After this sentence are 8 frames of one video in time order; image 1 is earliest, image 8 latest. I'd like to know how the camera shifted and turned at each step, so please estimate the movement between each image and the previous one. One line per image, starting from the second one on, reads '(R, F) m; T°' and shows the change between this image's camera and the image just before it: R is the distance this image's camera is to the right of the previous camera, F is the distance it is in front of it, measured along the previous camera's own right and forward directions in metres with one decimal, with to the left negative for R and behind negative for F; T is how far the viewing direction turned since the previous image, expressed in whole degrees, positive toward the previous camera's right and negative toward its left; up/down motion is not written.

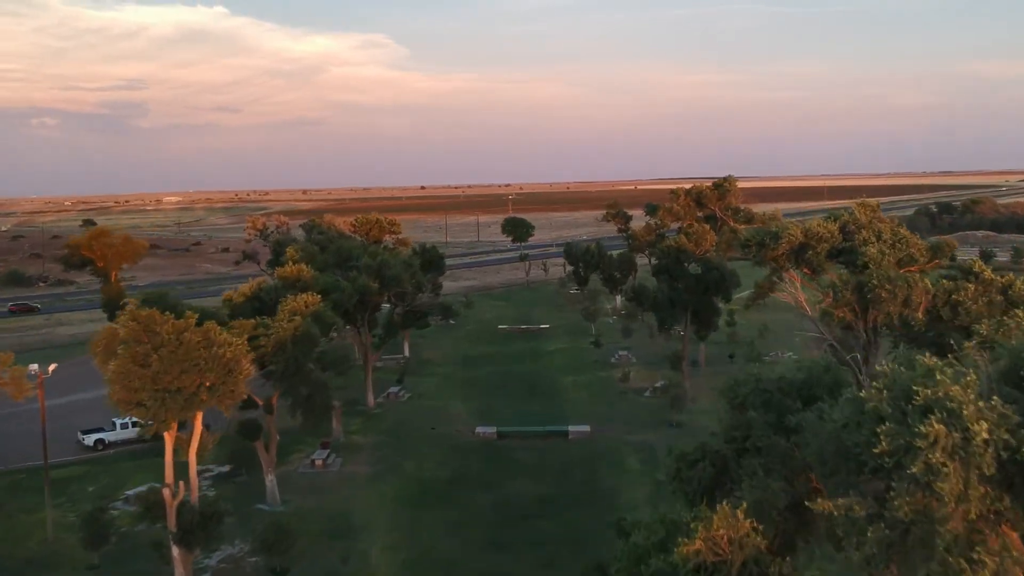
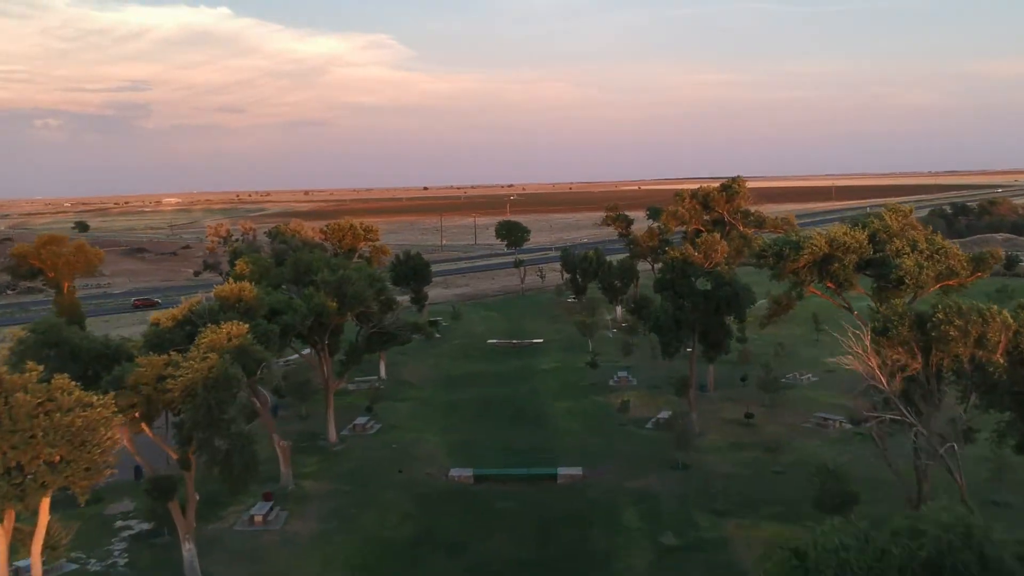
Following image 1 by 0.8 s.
(+0.7, +4.1) m; 0°
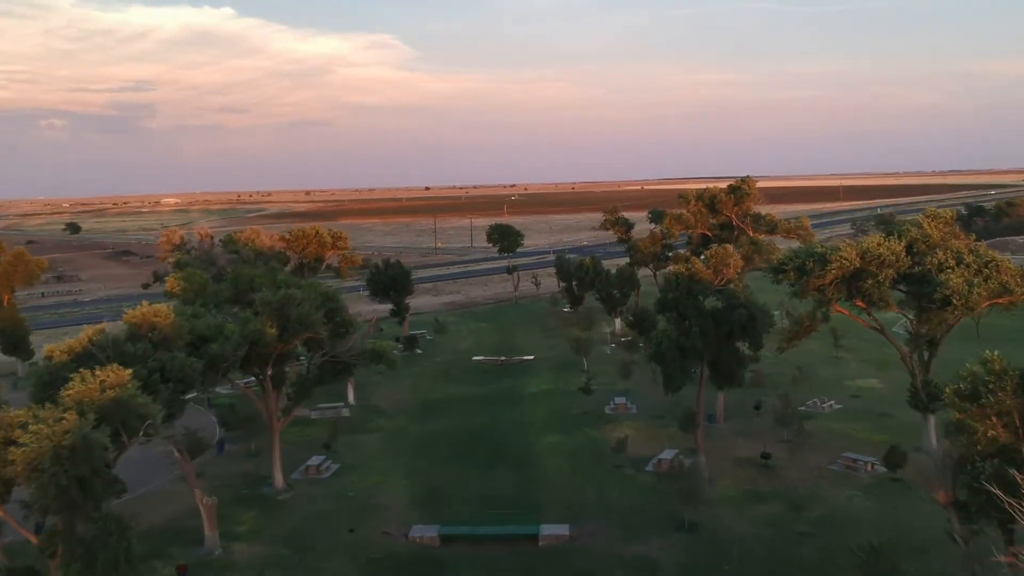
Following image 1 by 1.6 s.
(+0.7, +4.2) m; 0°
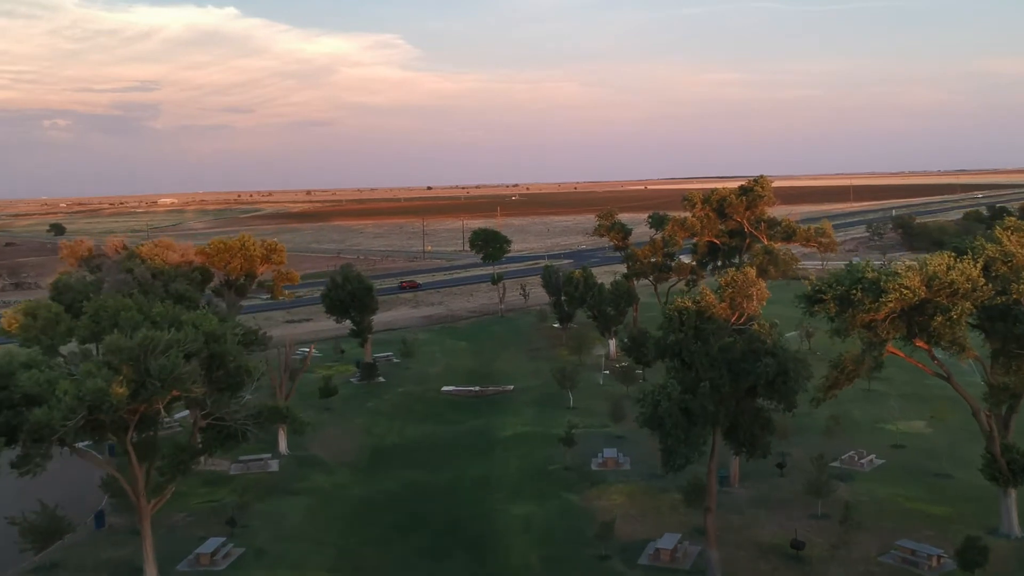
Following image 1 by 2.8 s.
(+1.1, +6.1) m; 0°
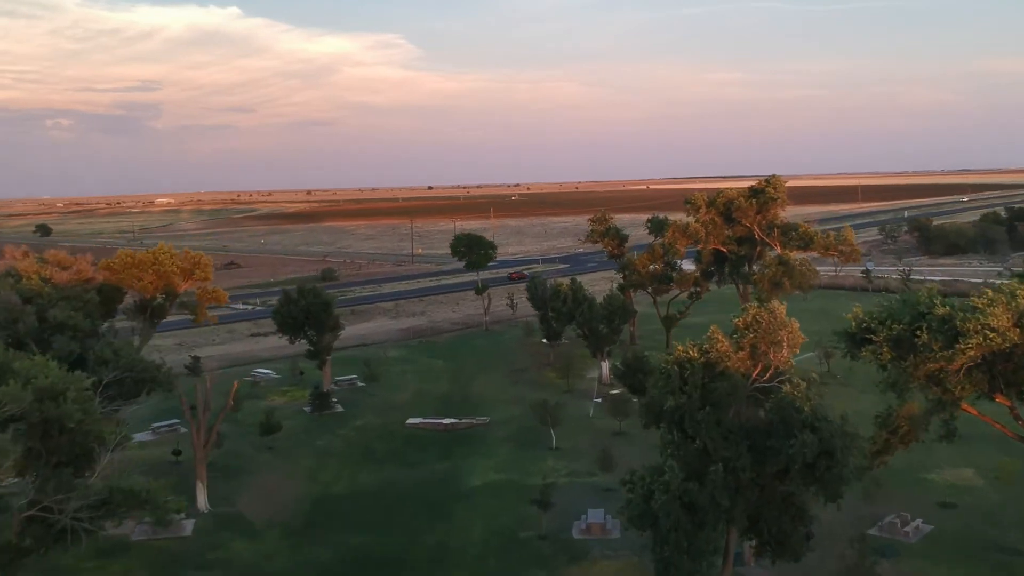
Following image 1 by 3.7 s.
(+0.9, +4.8) m; 0°
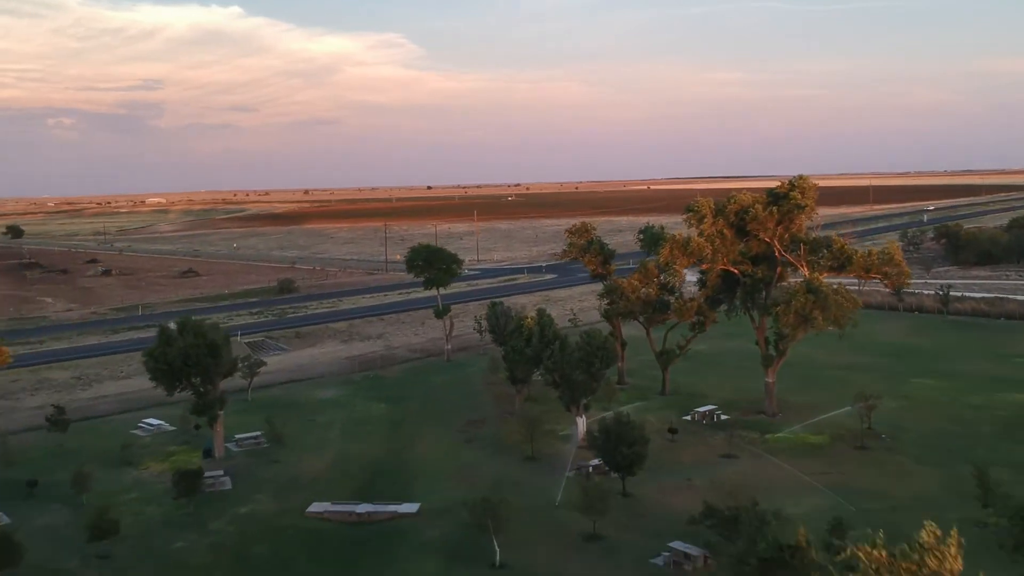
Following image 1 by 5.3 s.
(+1.6, +8.2) m; 0°
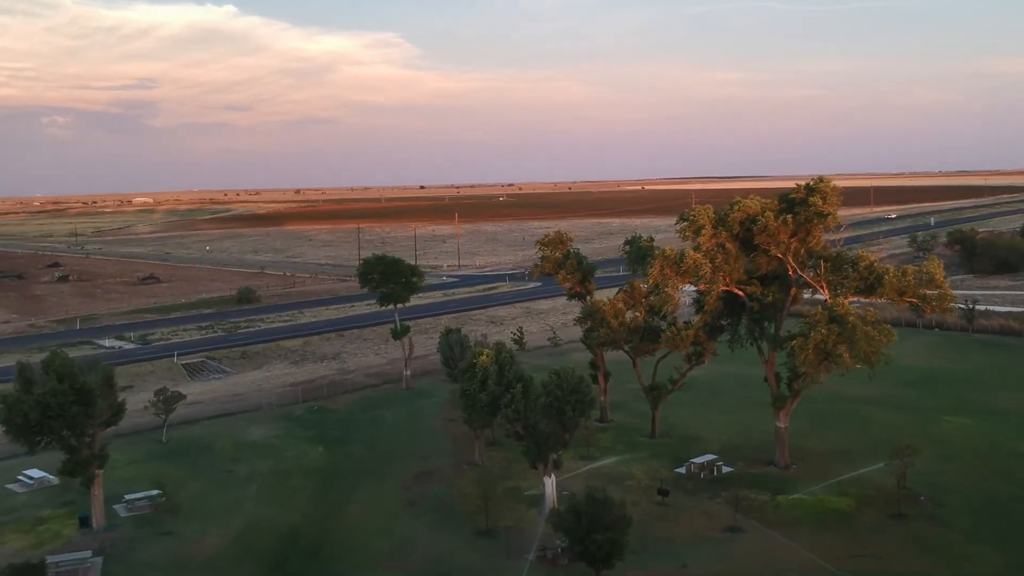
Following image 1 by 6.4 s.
(+1.1, +5.4) m; 0°
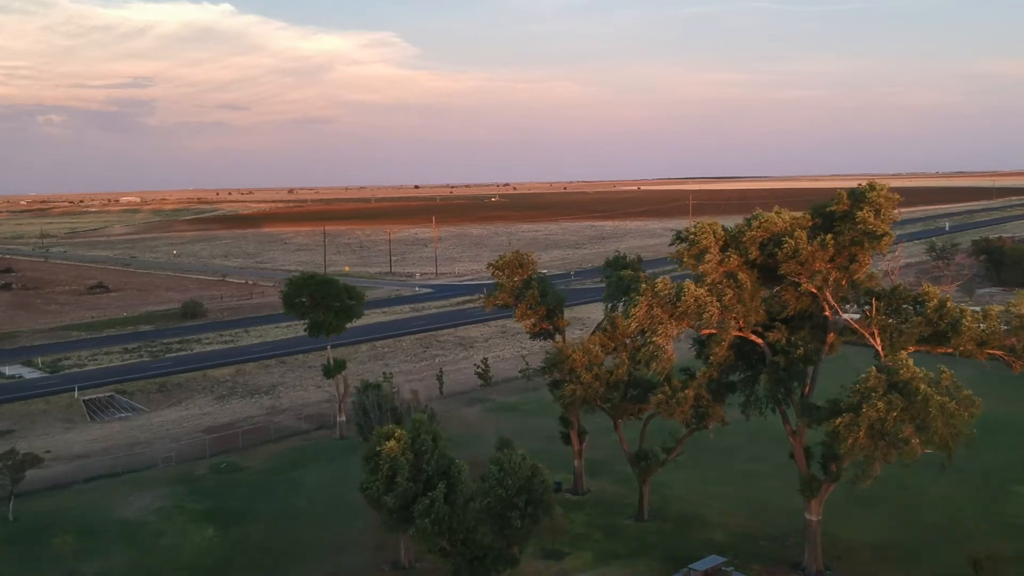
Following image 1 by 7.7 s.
(+1.3, +6.6) m; 0°
